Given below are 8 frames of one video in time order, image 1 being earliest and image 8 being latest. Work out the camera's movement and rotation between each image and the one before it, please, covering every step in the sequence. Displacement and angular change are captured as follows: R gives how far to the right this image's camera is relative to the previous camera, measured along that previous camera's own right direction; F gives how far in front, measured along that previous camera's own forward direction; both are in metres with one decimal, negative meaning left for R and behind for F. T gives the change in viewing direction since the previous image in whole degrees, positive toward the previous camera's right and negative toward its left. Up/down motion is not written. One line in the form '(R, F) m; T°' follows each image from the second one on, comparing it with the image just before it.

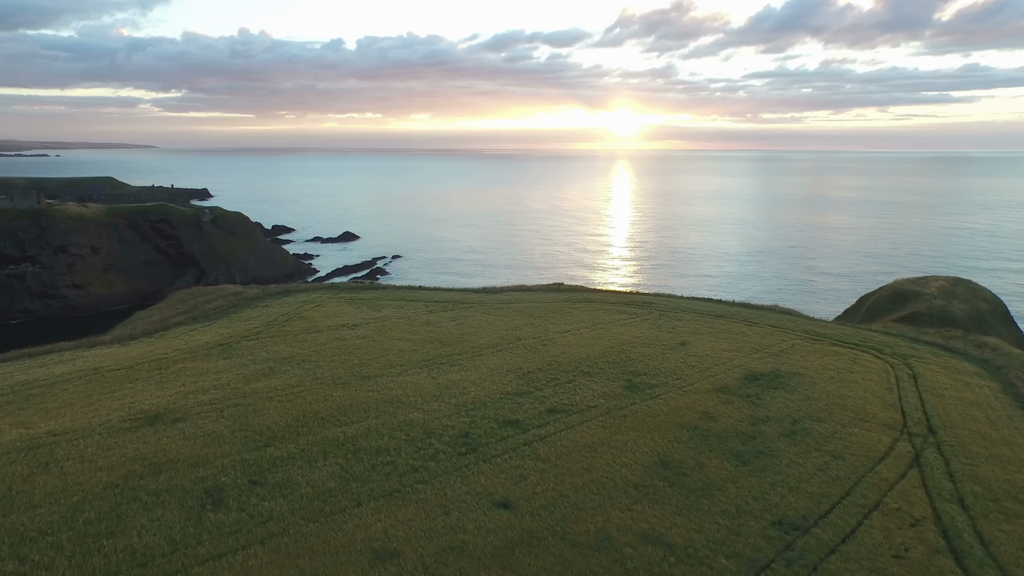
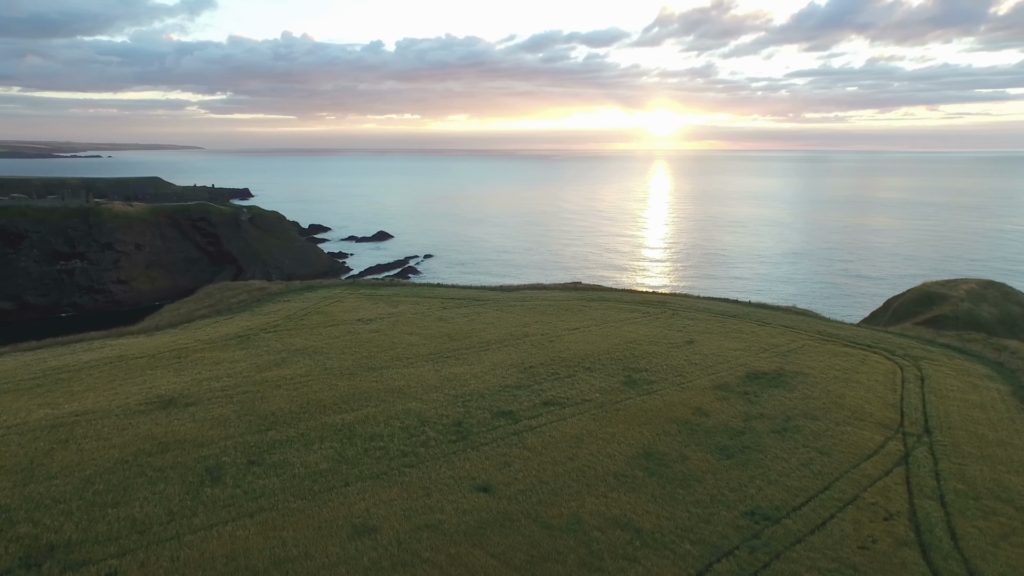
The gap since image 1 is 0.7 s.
(+0.8, -0.4) m; -3°
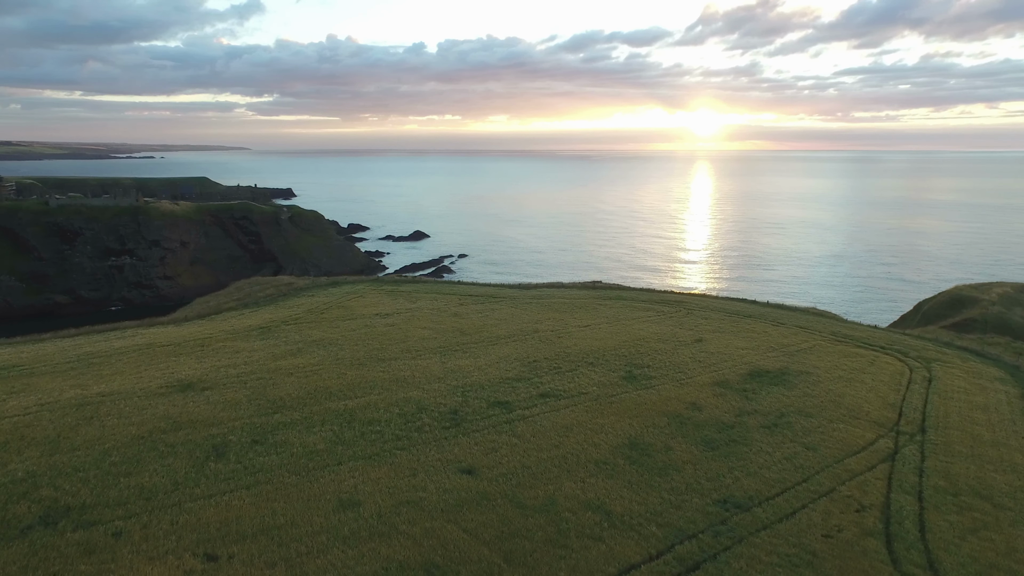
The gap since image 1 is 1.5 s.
(+0.9, -0.5) m; -3°
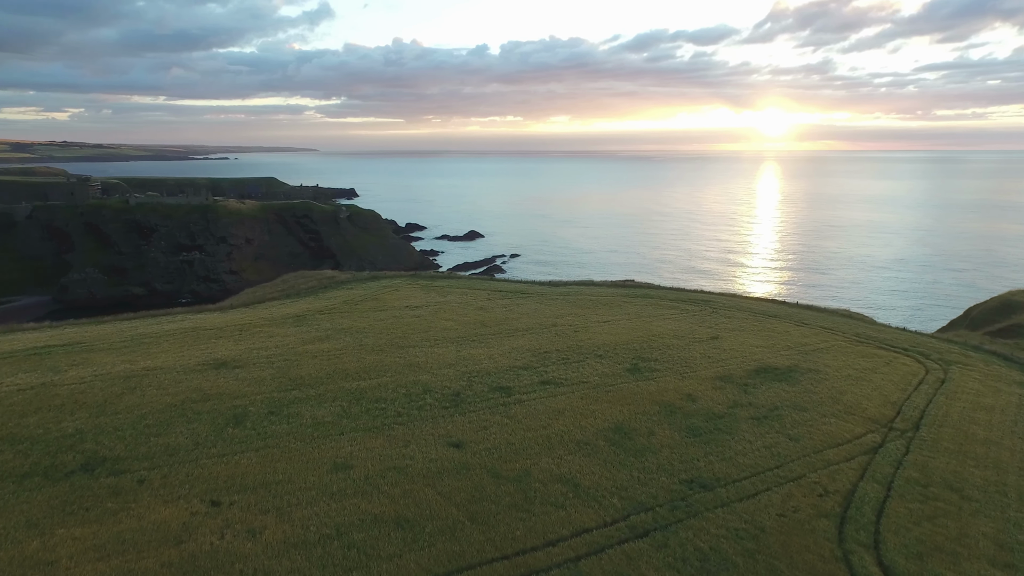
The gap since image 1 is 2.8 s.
(+1.2, -0.8) m; -5°
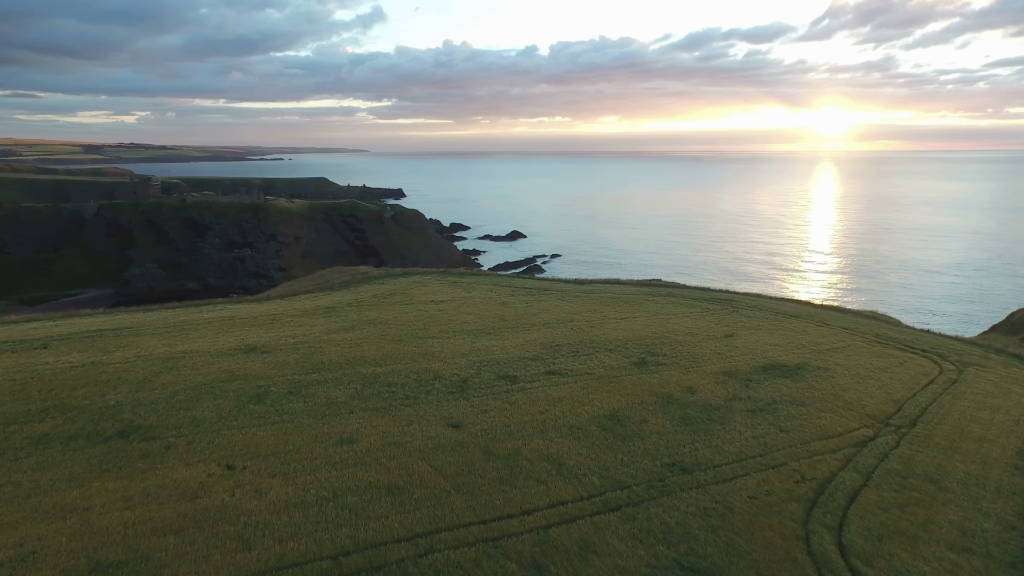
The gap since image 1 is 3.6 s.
(+0.9, -0.7) m; -4°
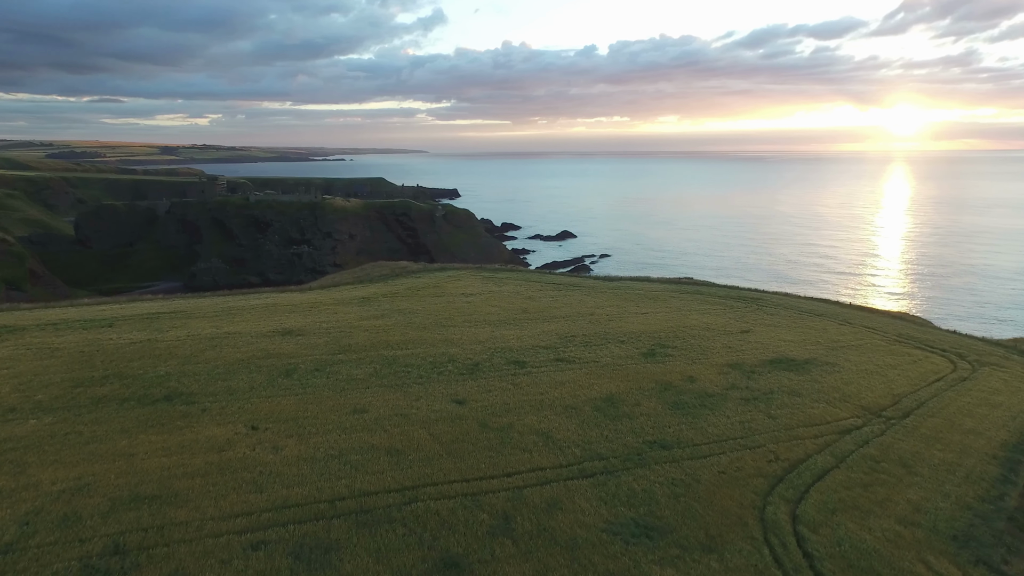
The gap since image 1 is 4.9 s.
(+1.1, -1.0) m; -5°
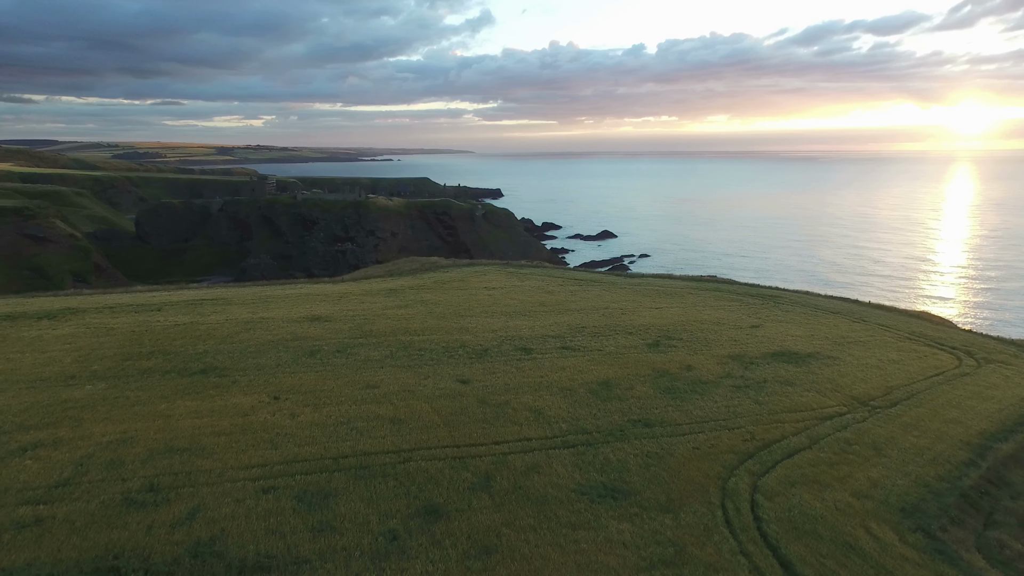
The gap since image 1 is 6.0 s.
(+0.9, -1.1) m; -4°
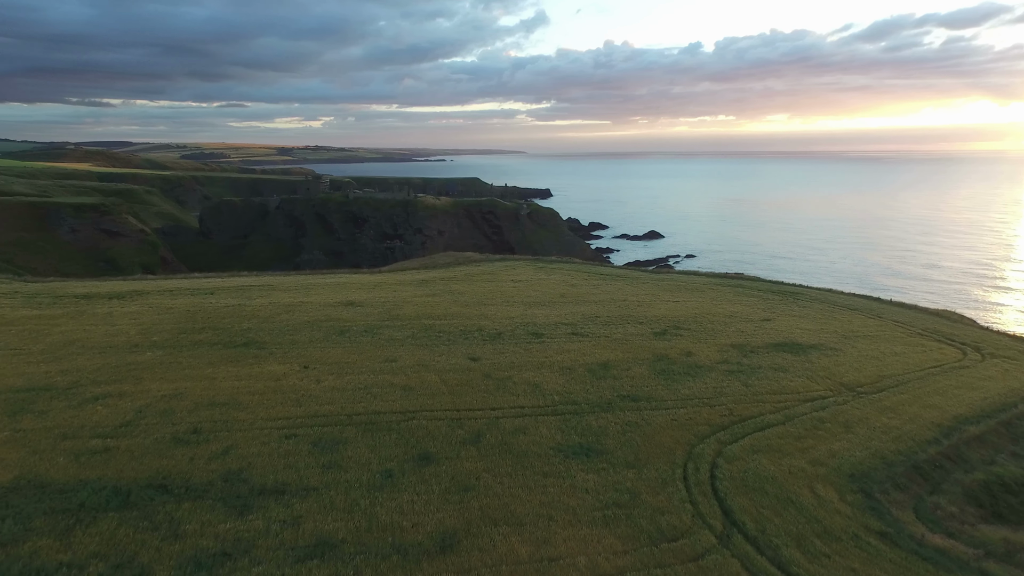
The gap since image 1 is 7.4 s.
(+1.1, -1.4) m; -4°
